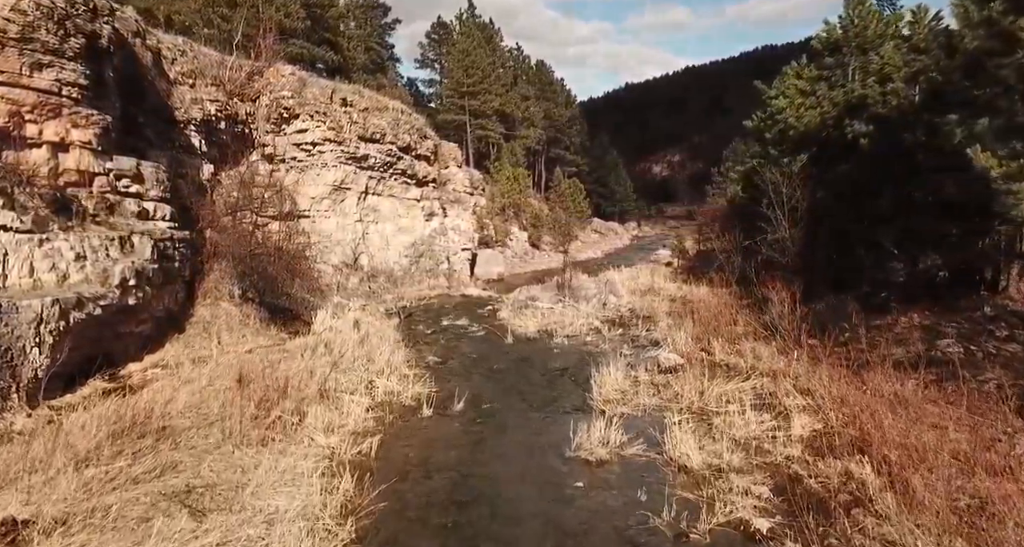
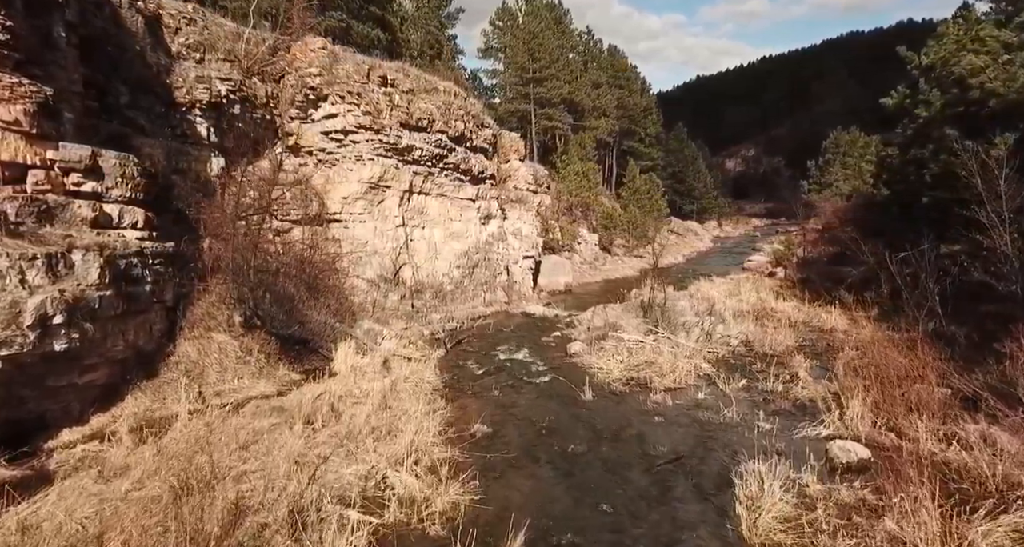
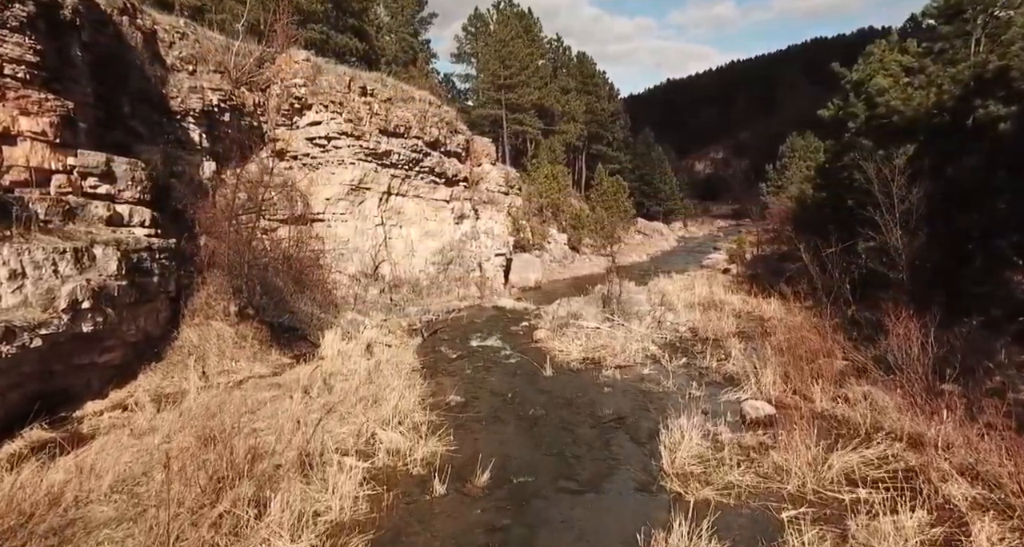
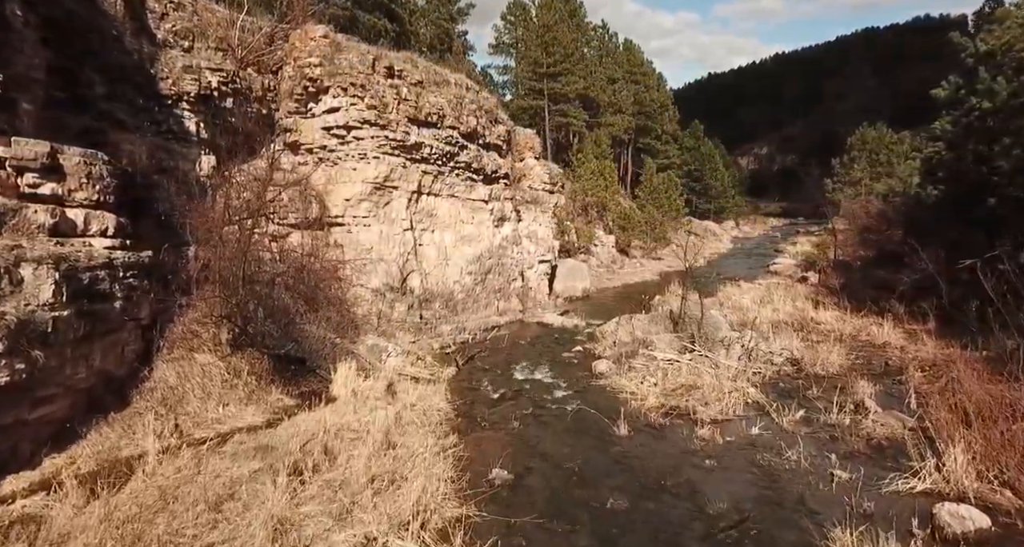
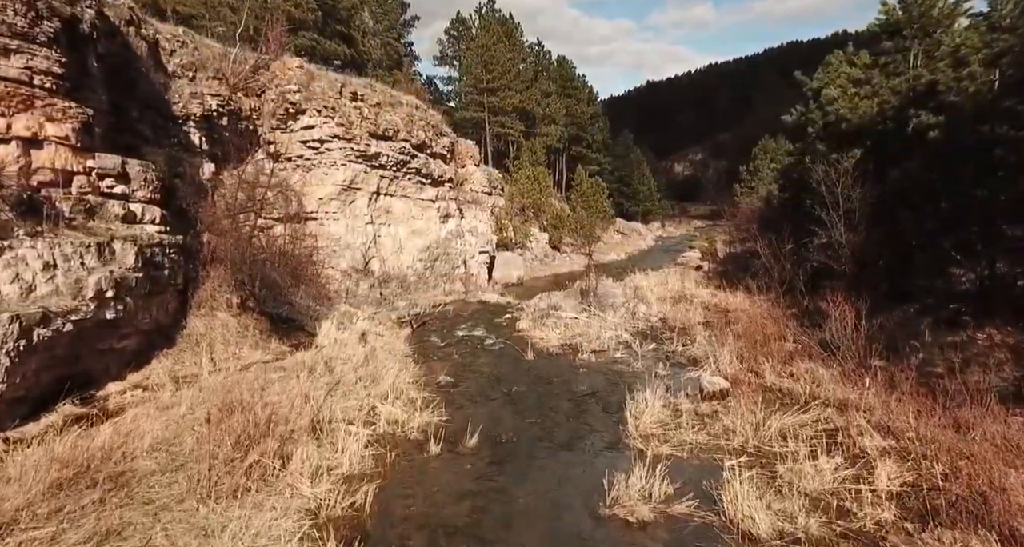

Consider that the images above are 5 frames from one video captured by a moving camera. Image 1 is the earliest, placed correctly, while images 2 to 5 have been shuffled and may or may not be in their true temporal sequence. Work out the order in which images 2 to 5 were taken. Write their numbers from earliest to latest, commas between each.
5, 3, 2, 4
